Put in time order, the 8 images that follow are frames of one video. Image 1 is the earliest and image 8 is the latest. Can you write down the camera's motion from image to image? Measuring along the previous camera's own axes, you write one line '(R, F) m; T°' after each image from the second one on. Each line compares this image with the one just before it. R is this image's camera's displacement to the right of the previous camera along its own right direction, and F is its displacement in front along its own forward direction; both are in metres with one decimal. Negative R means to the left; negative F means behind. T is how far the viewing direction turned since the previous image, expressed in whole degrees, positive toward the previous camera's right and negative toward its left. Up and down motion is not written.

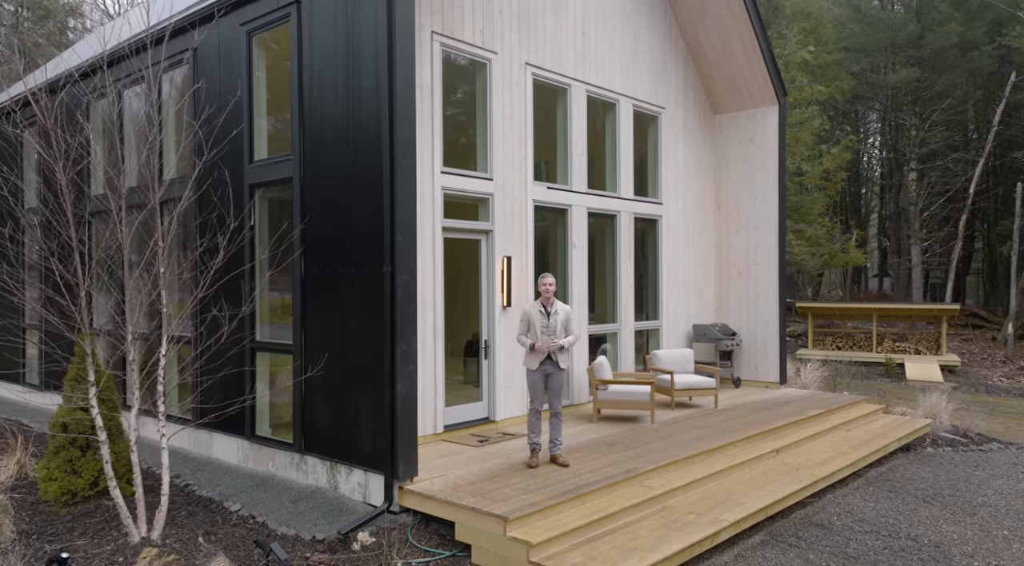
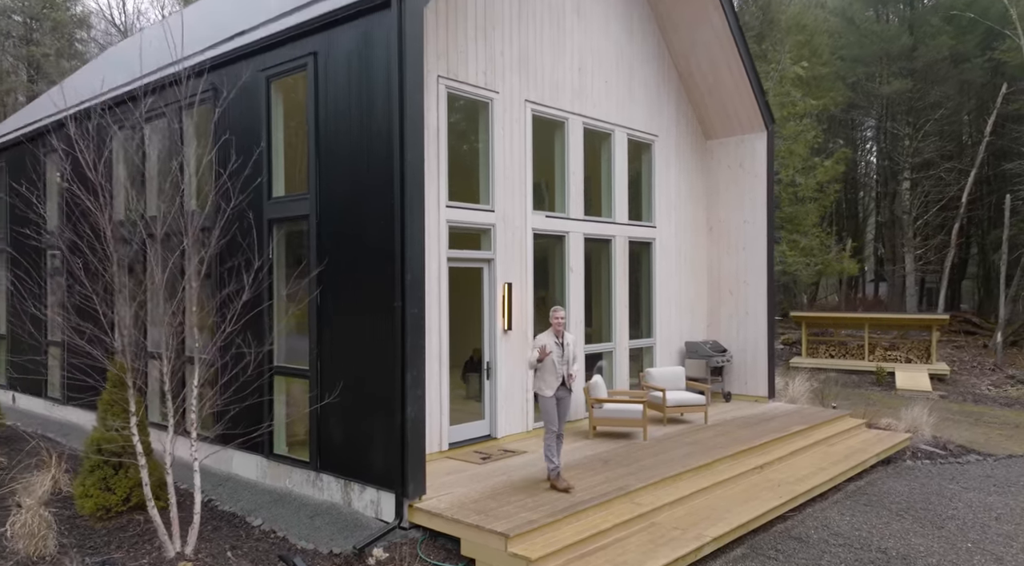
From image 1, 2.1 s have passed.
(0.0, -0.5) m; 0°
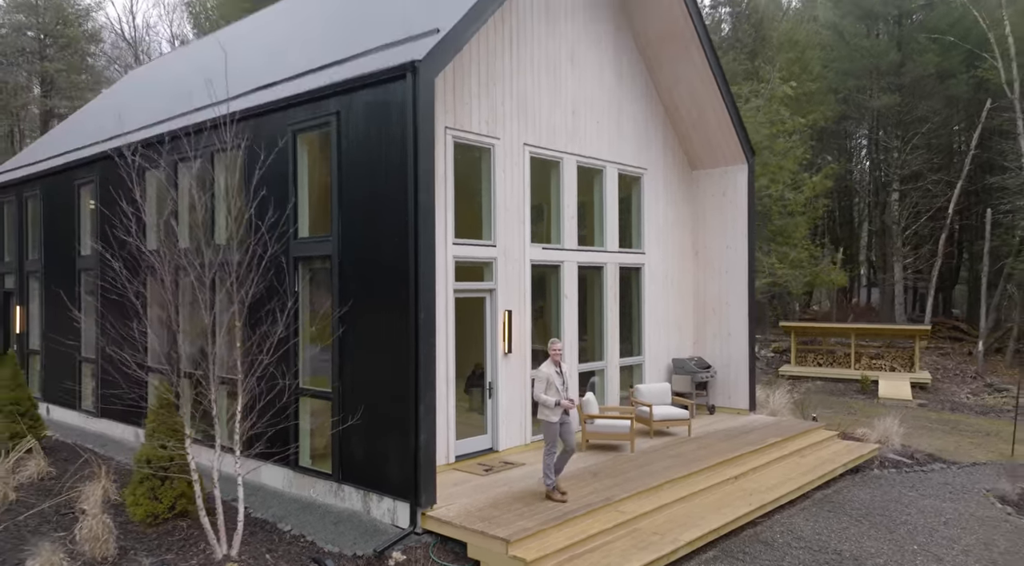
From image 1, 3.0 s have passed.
(0.0, -0.9) m; 0°
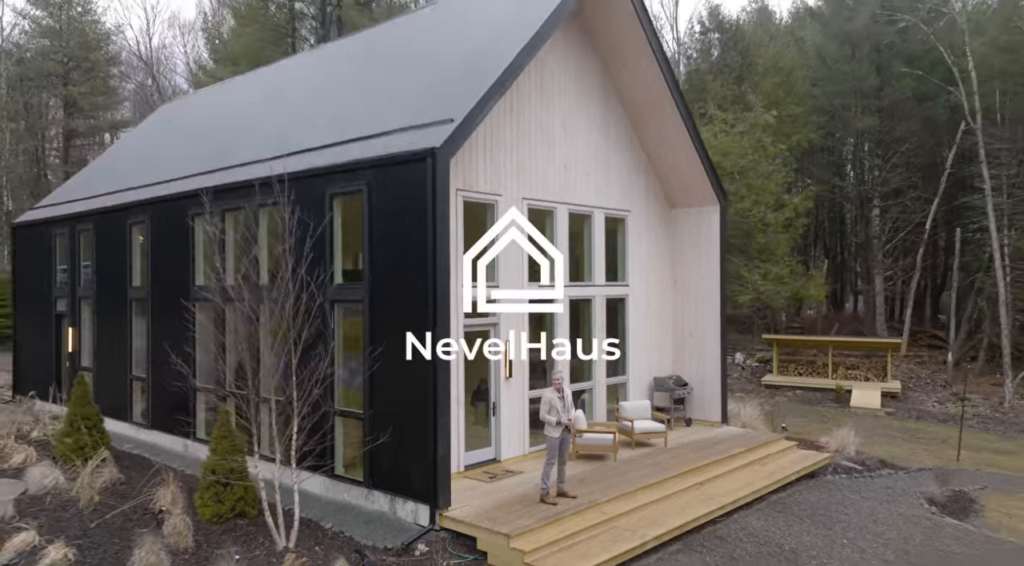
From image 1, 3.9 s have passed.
(0.0, -1.6) m; 0°
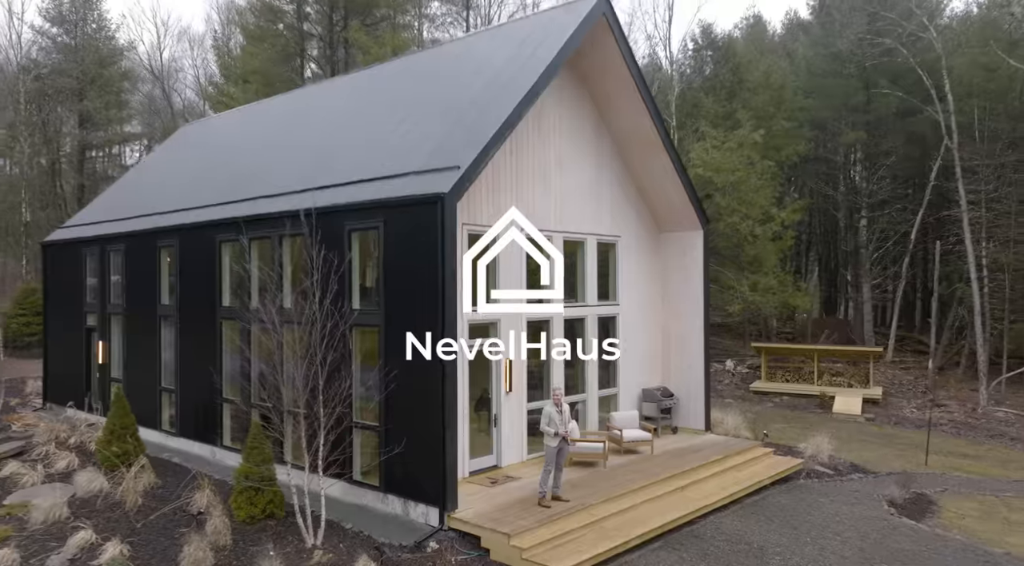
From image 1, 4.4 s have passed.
(0.0, -1.2) m; 0°
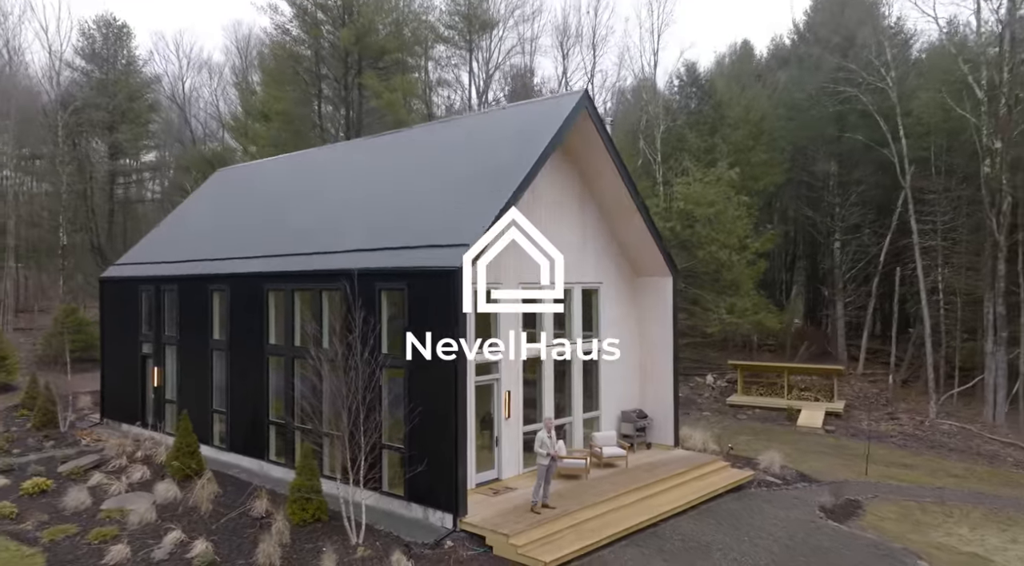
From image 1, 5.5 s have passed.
(0.0, -2.7) m; 0°
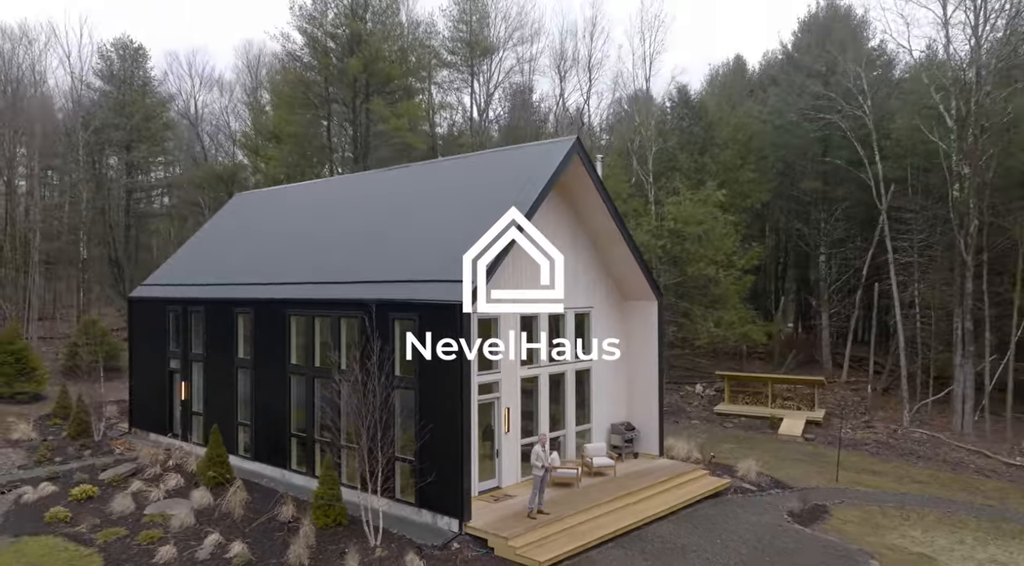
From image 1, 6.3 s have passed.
(0.0, -1.7) m; 0°
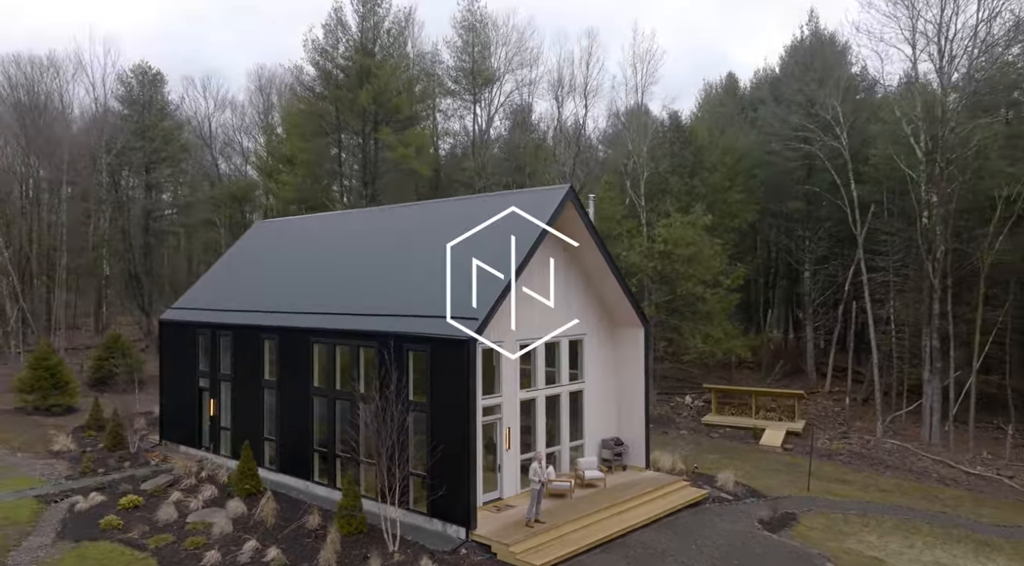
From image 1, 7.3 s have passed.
(0.0, -2.0) m; 0°
